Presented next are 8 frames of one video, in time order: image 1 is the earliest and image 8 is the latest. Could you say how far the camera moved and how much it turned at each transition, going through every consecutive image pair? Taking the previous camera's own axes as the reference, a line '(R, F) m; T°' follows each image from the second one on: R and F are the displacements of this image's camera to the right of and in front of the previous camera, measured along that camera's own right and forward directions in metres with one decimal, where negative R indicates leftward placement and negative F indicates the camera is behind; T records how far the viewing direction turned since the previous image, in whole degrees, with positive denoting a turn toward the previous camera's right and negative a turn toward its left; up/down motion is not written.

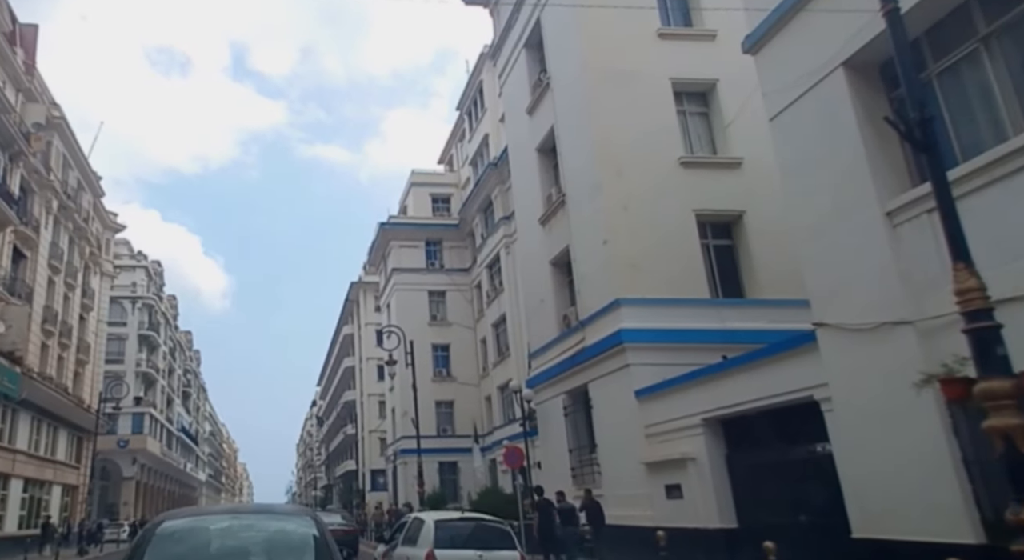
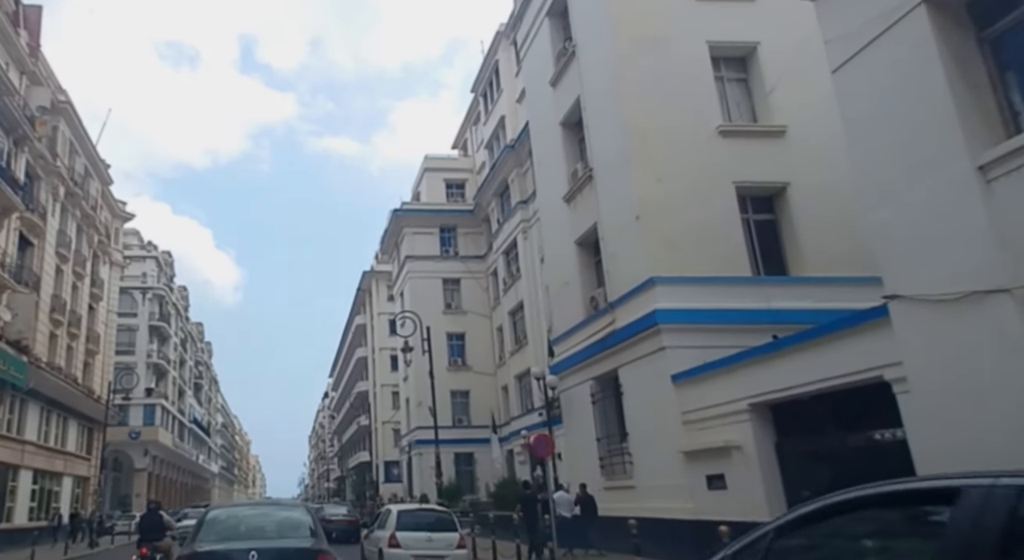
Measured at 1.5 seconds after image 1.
(-0.3, +0.9) m; -1°
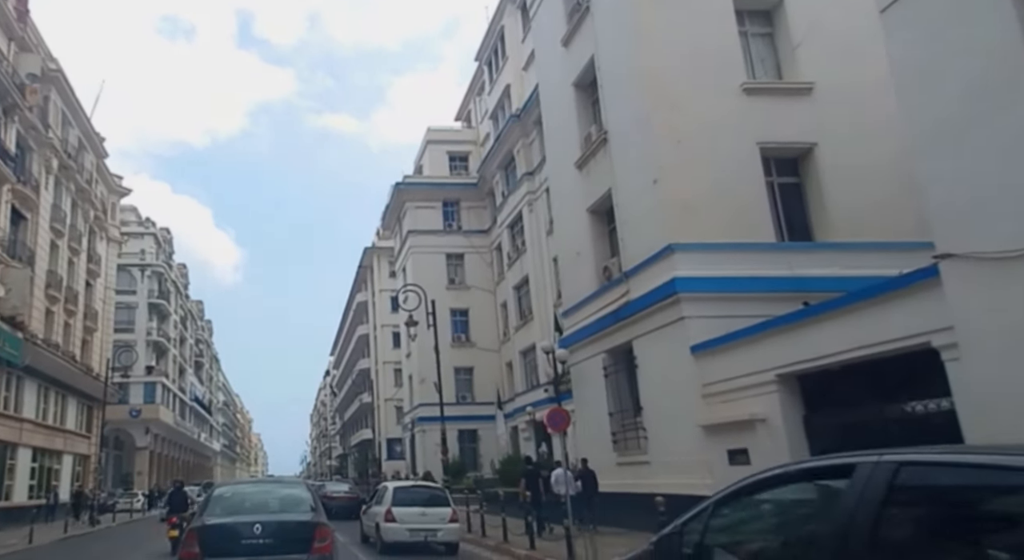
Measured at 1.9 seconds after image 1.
(-0.2, +0.7) m; 0°
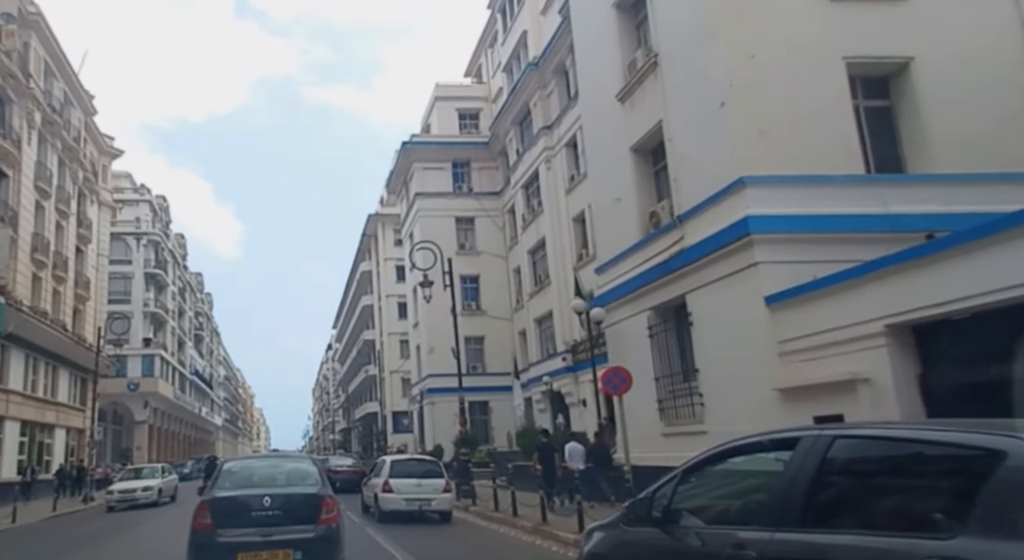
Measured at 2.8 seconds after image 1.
(-0.6, +2.0) m; 0°
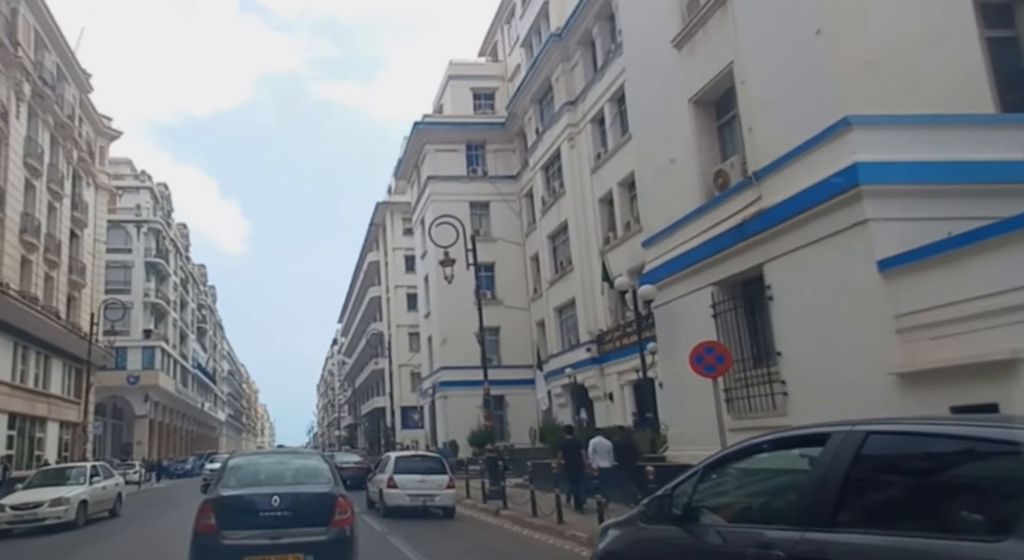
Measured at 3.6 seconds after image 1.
(-0.6, +2.0) m; 0°
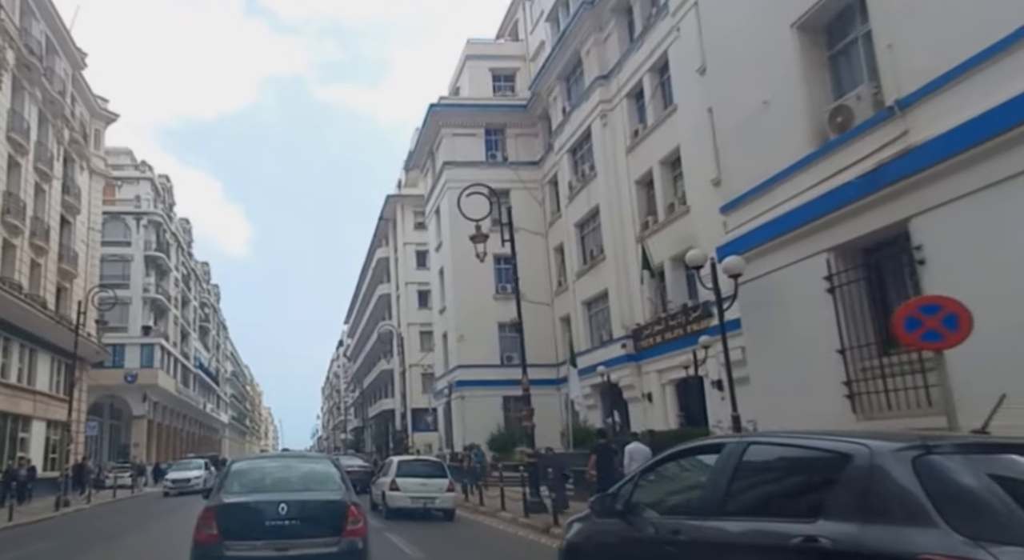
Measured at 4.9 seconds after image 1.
(-0.8, +2.6) m; 0°
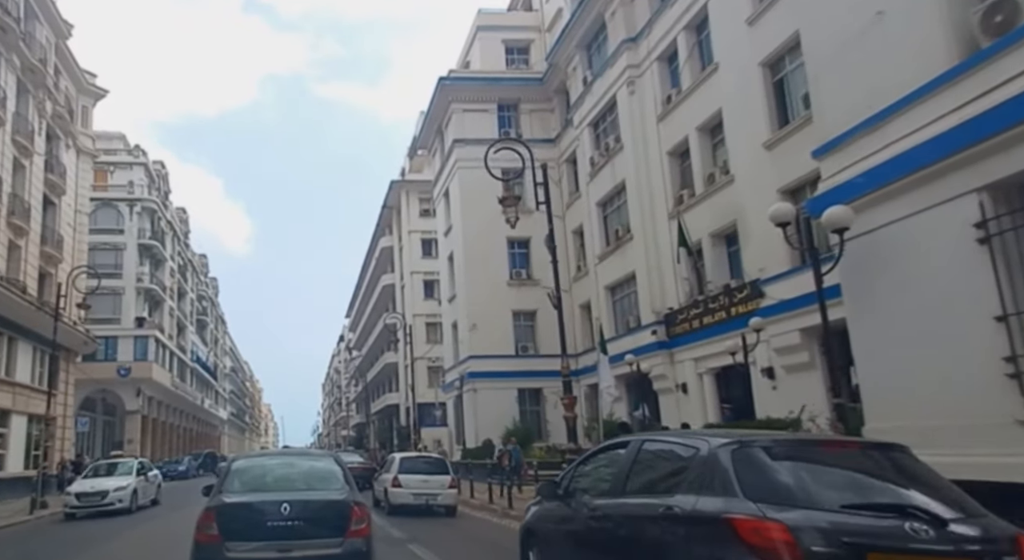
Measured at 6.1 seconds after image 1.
(-0.6, +2.3) m; 0°
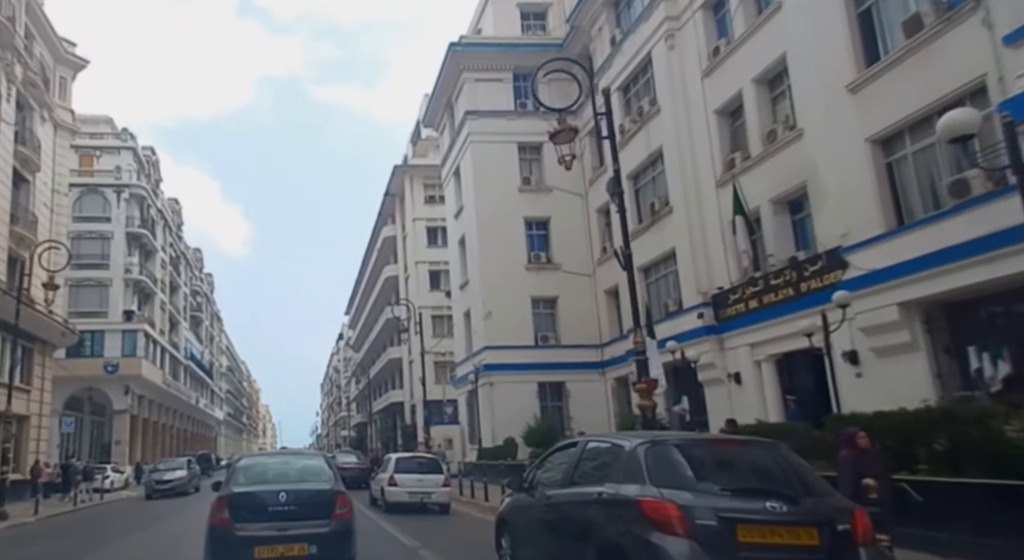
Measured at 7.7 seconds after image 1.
(-0.8, +2.9) m; 0°
